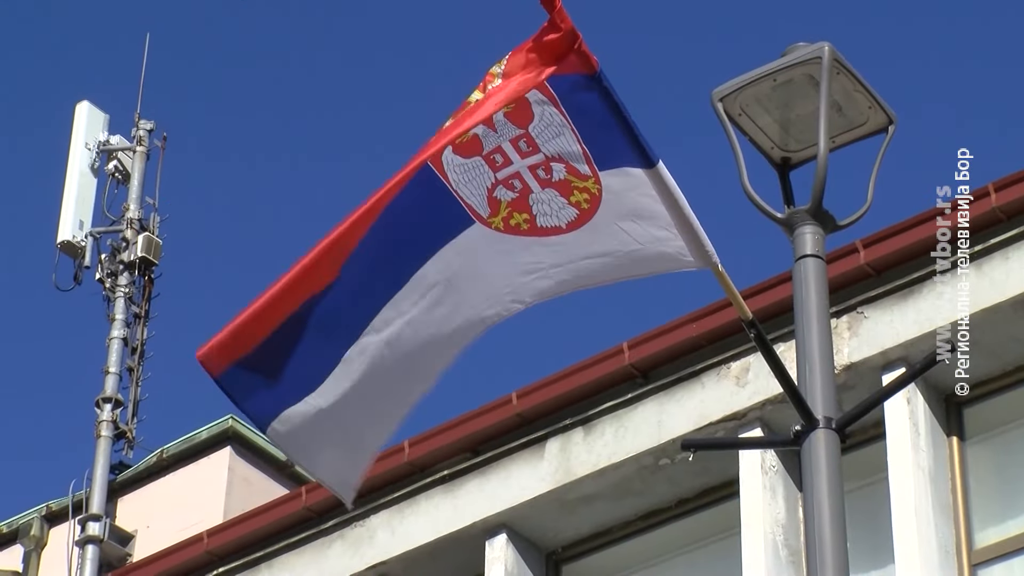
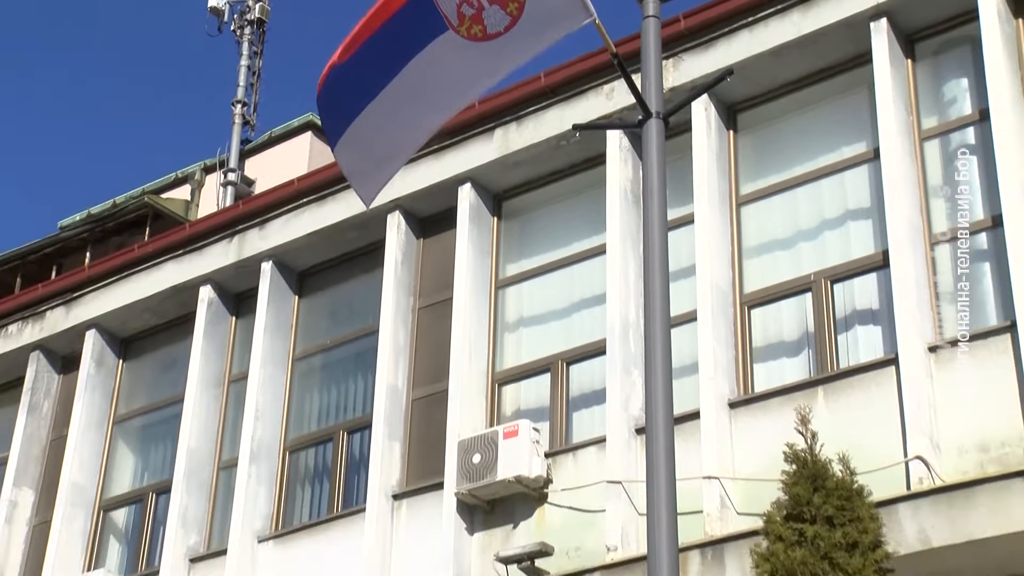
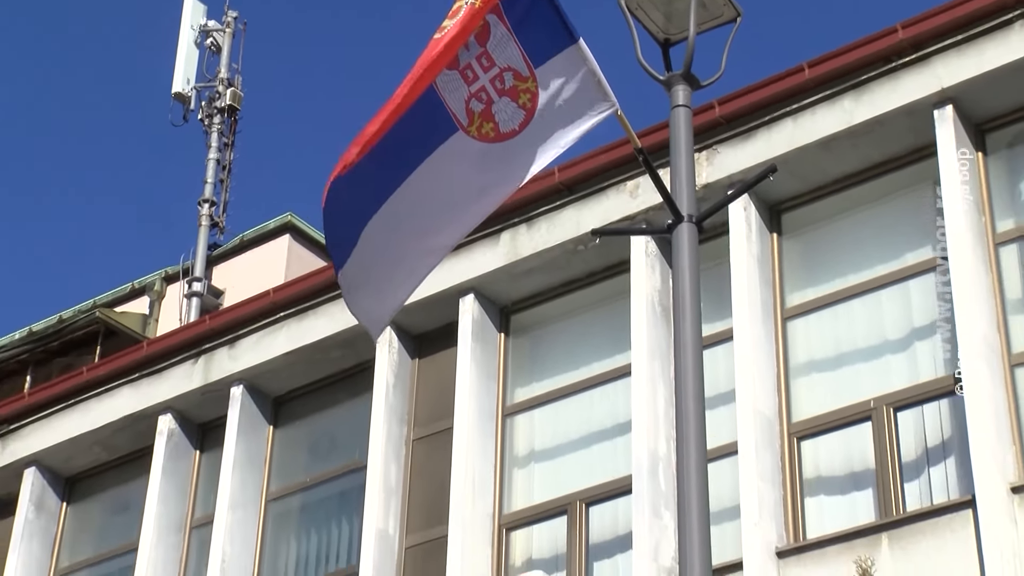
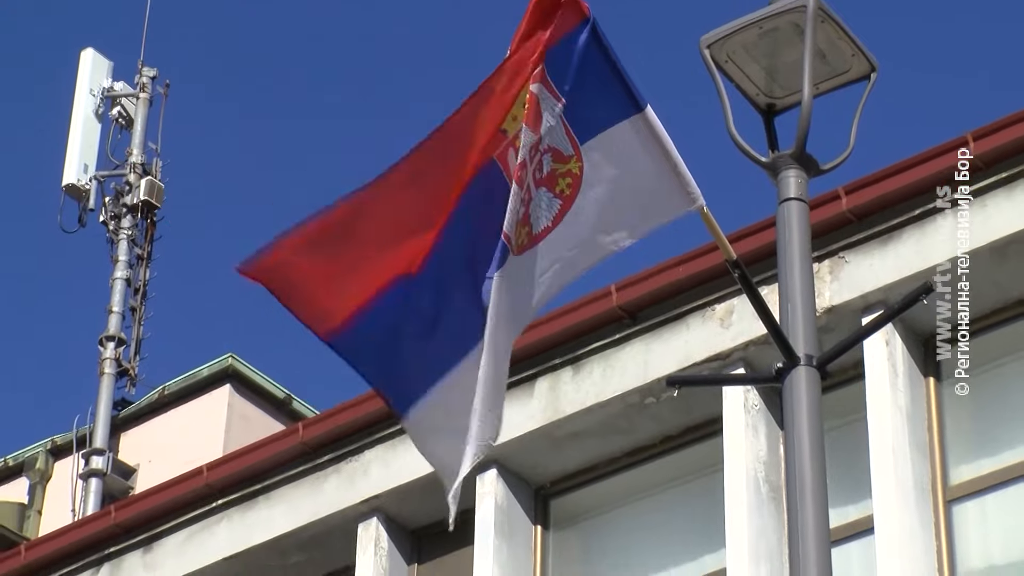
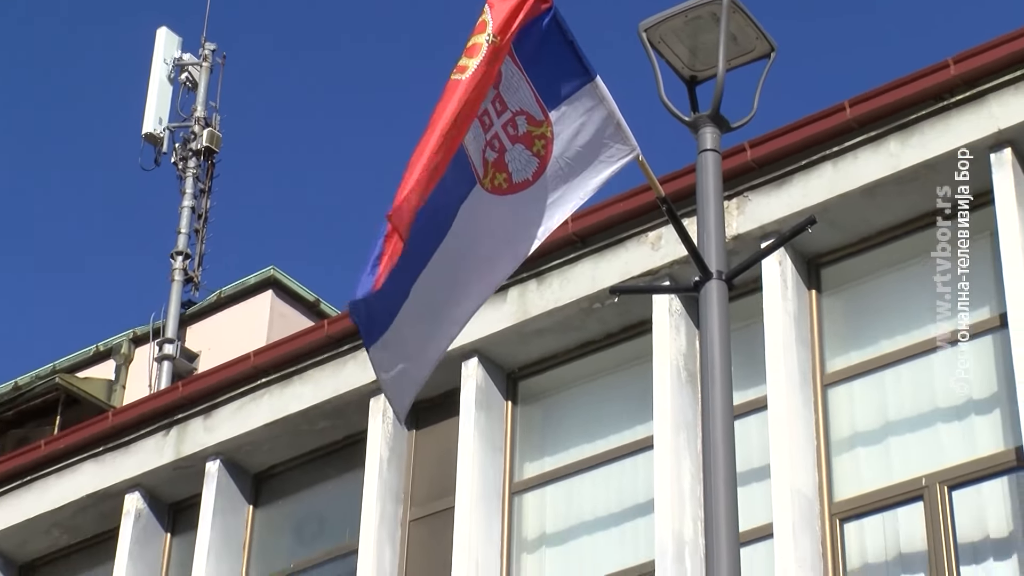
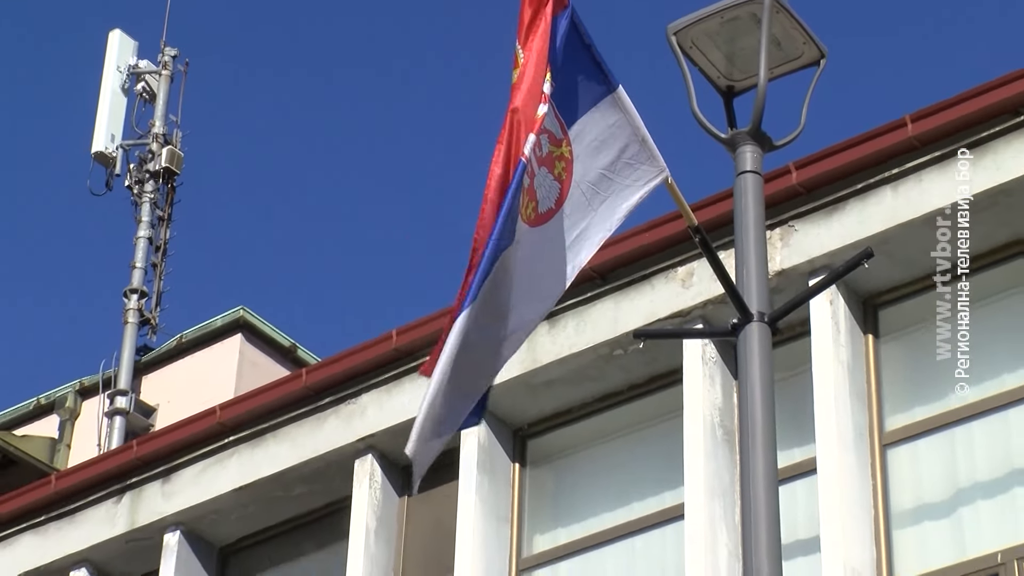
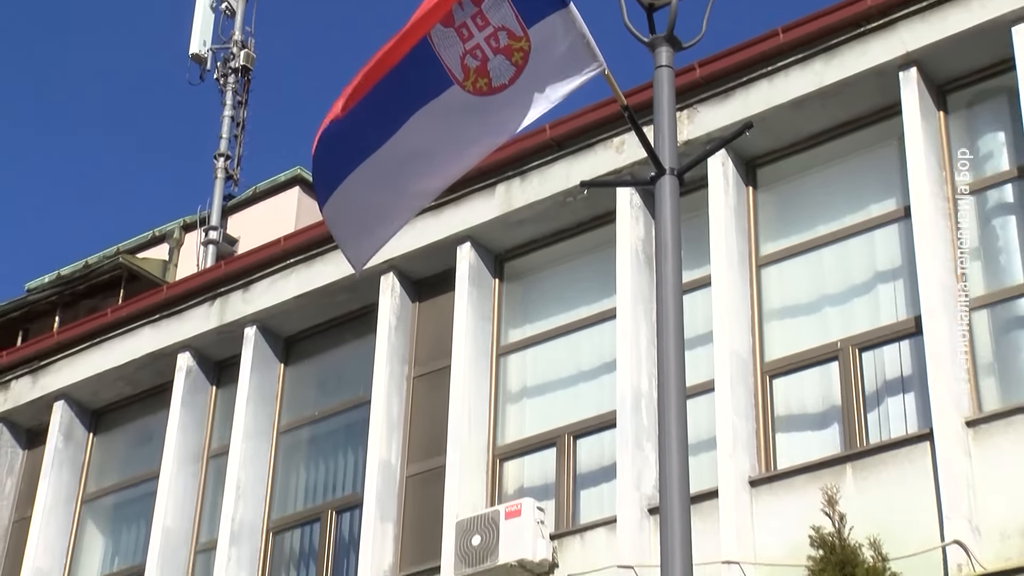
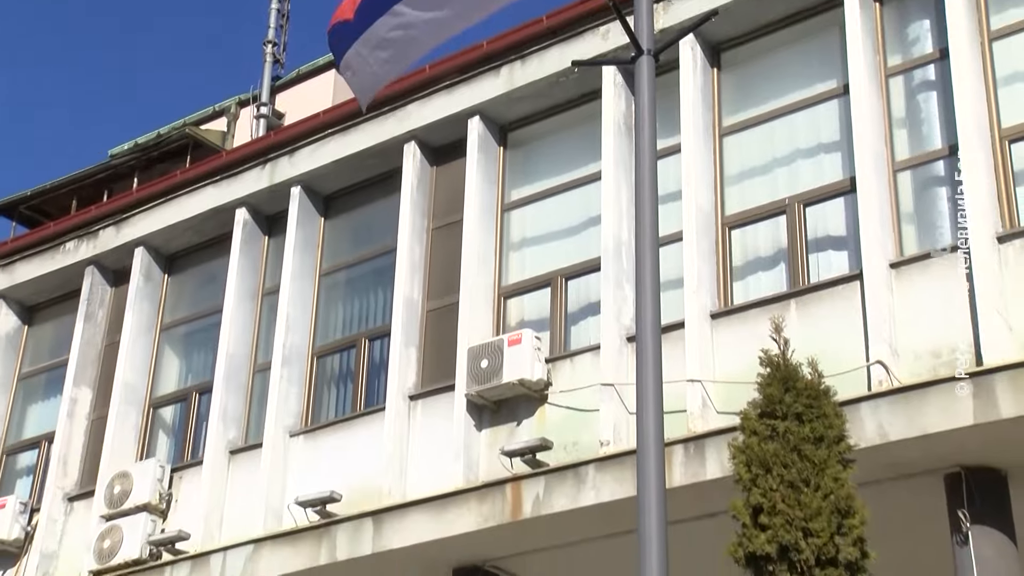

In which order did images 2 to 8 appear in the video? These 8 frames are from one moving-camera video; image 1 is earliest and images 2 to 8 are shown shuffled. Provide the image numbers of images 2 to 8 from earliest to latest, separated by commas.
4, 6, 5, 3, 7, 2, 8
